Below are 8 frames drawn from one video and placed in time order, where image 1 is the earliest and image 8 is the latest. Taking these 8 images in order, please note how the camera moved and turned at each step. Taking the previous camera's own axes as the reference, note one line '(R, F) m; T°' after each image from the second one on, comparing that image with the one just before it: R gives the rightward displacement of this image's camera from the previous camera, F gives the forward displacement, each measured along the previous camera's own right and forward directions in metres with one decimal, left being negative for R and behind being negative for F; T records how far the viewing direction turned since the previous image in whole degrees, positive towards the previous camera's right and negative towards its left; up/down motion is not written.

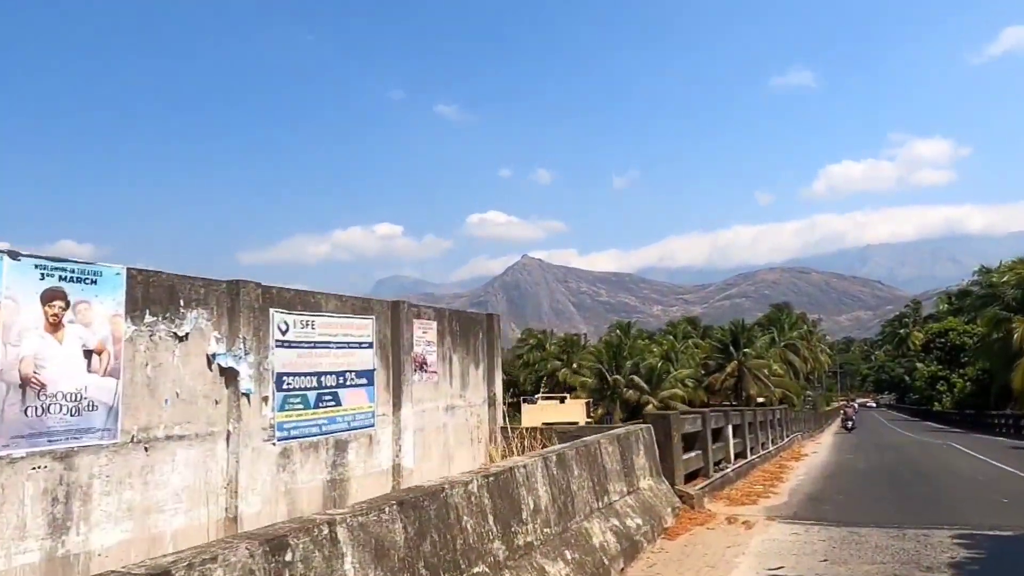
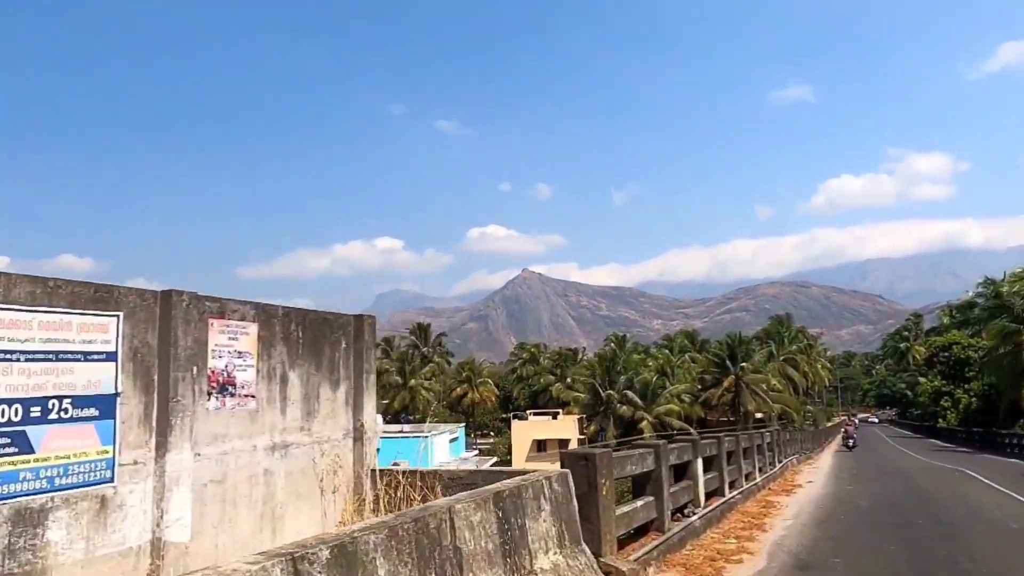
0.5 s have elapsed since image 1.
(+0.7, +1.7) m; 0°
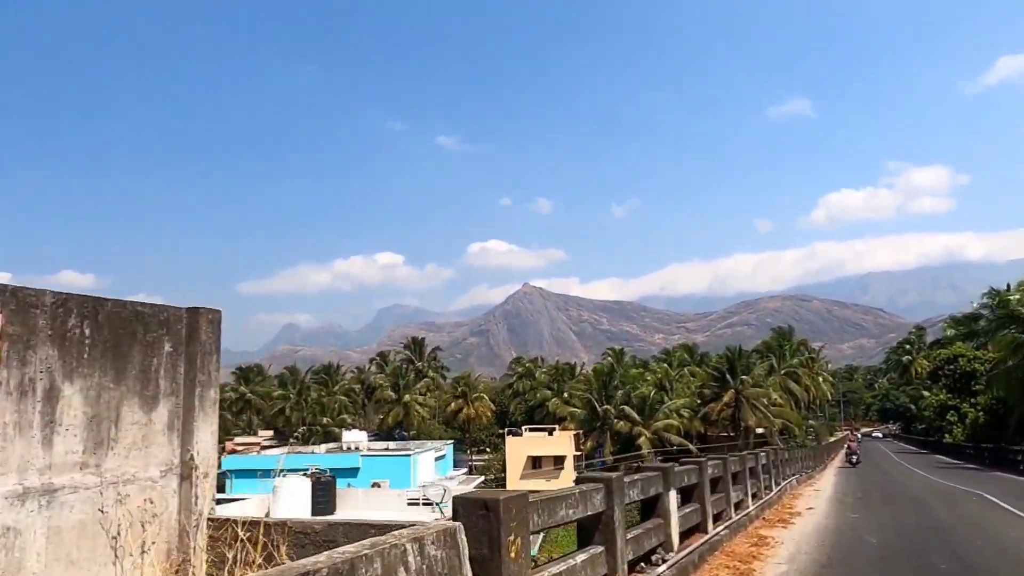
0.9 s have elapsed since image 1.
(+0.5, +1.2) m; 0°
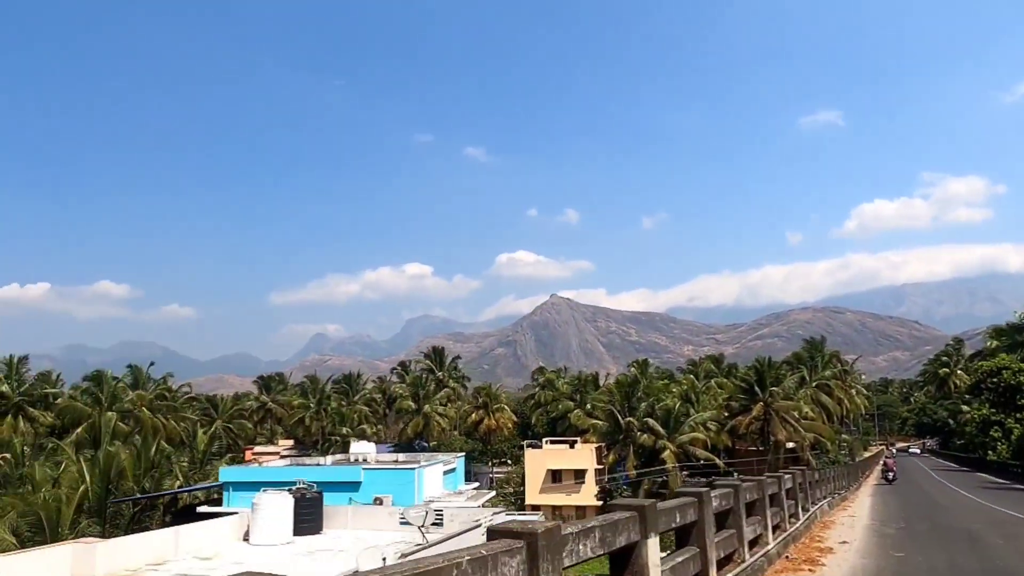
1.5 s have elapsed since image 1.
(+0.5, +1.5) m; -2°
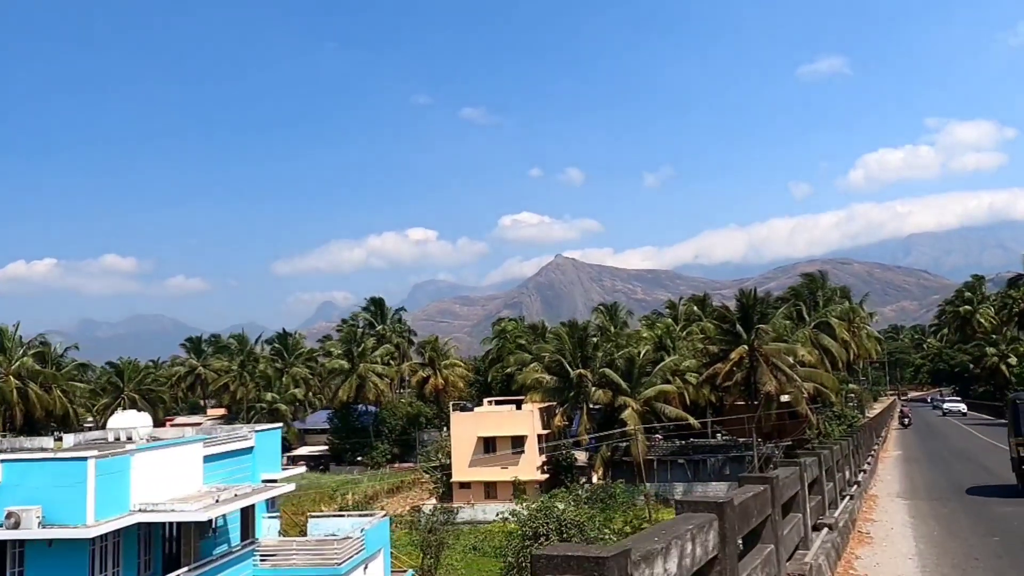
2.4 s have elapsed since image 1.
(+4.3, +10.8) m; 0°
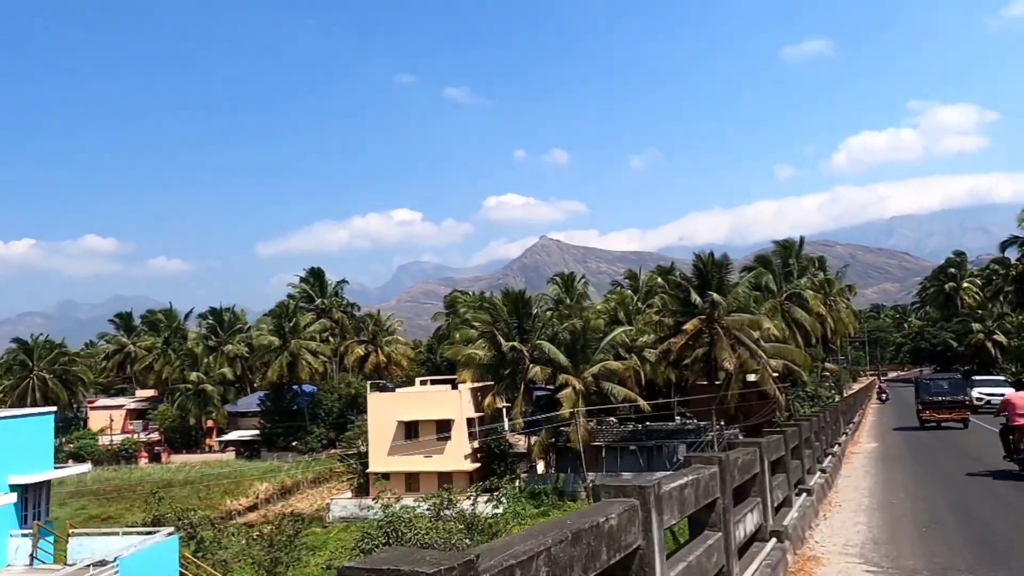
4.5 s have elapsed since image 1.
(+2.5, +5.3) m; +1°
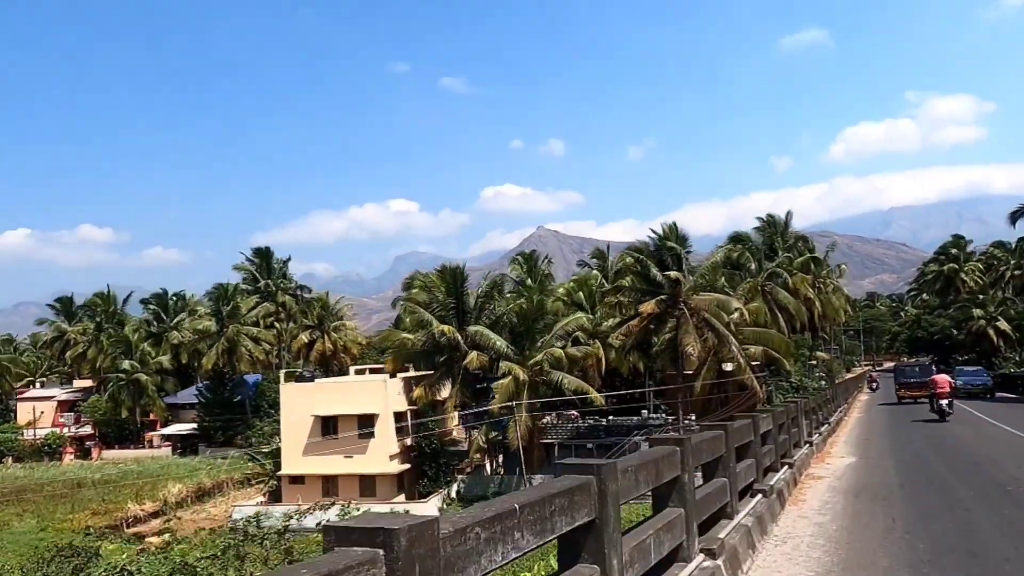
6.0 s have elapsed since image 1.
(+2.3, +4.8) m; 0°
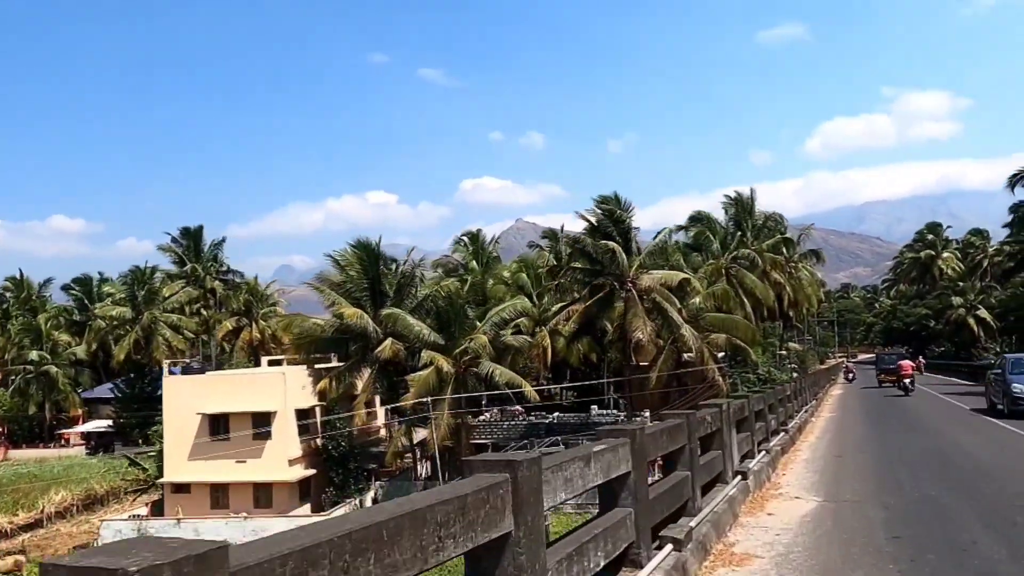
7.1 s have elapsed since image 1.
(+1.8, +4.2) m; +1°
